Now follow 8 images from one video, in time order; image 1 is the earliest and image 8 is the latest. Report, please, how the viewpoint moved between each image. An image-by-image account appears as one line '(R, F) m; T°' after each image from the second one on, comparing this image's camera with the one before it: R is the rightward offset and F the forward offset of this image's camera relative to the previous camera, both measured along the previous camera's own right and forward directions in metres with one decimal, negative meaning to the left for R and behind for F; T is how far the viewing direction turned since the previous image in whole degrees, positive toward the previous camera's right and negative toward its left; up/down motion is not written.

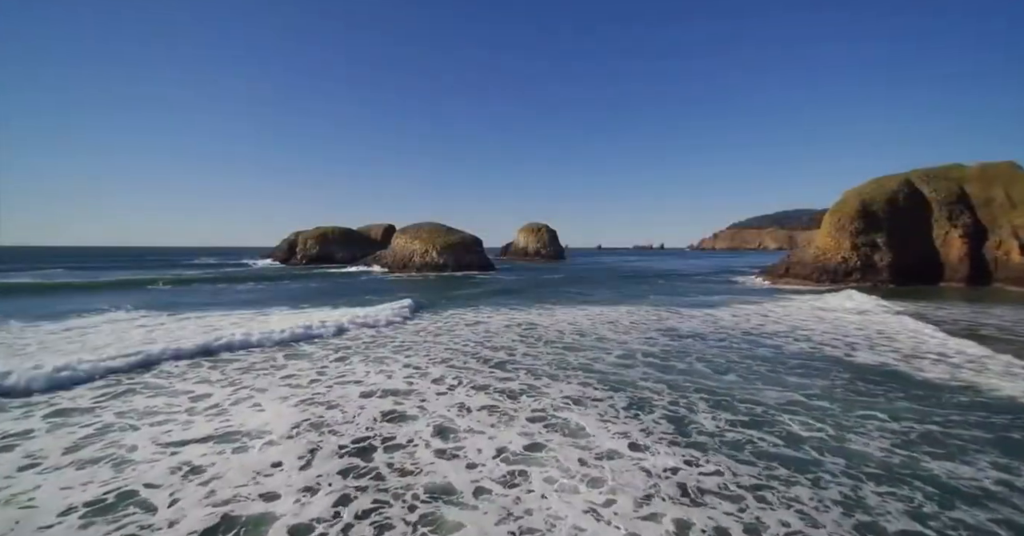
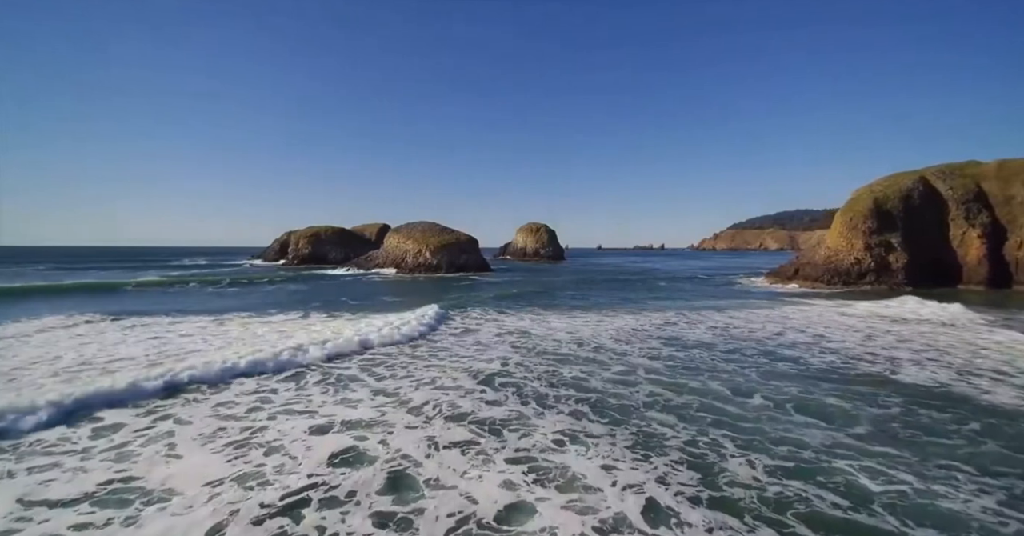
(+0.2, +1.7) m; 0°
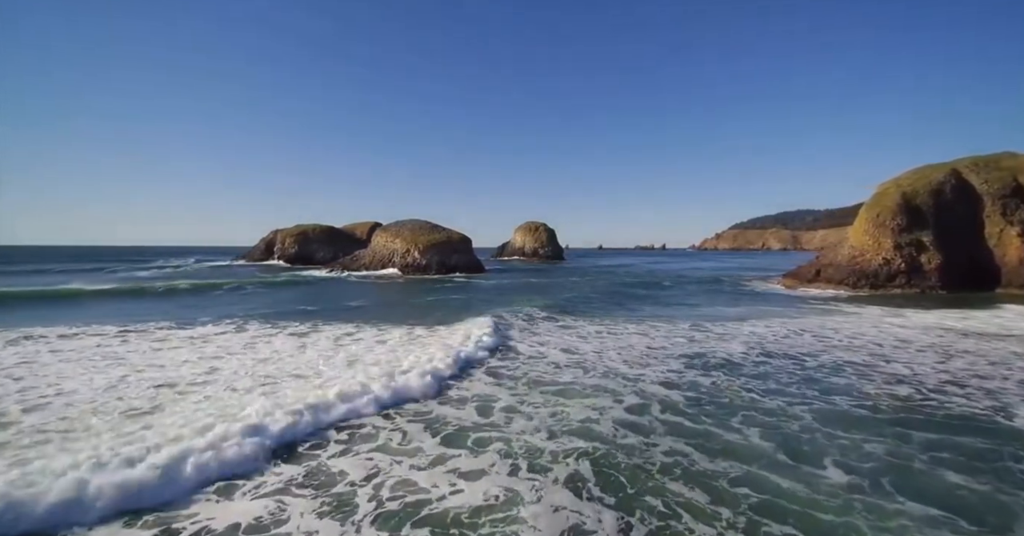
(+0.4, +2.9) m; 0°
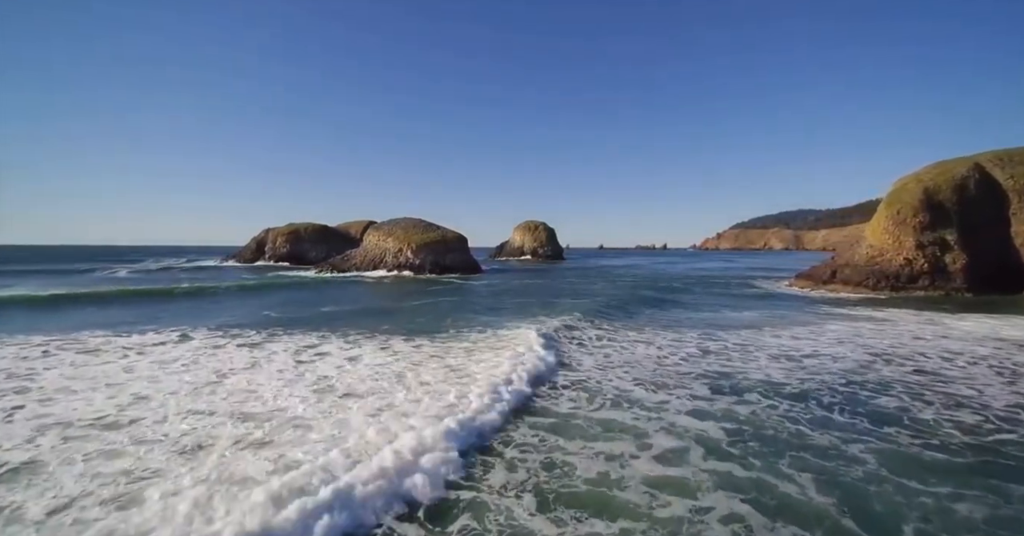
(+0.2, +1.8) m; 0°
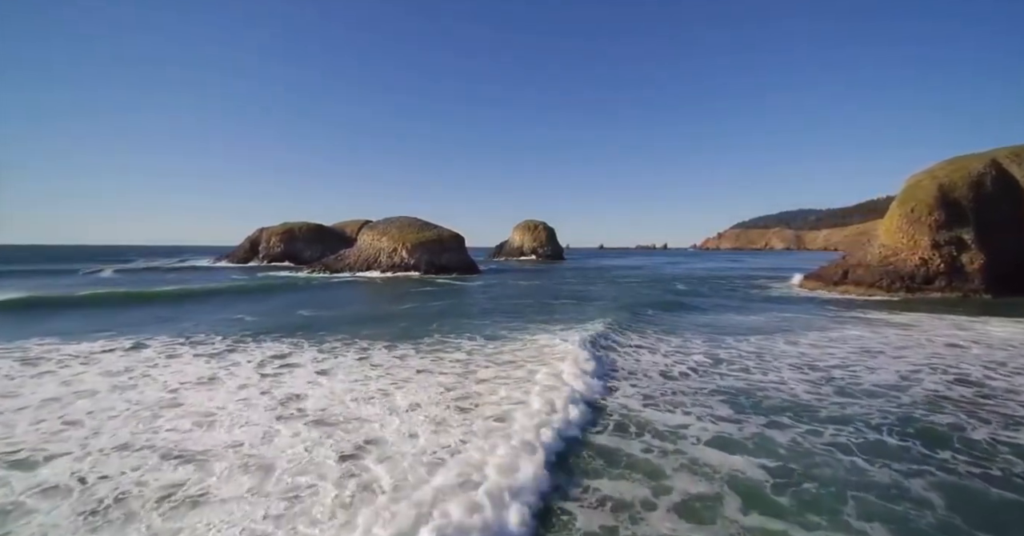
(+0.1, +1.2) m; 0°
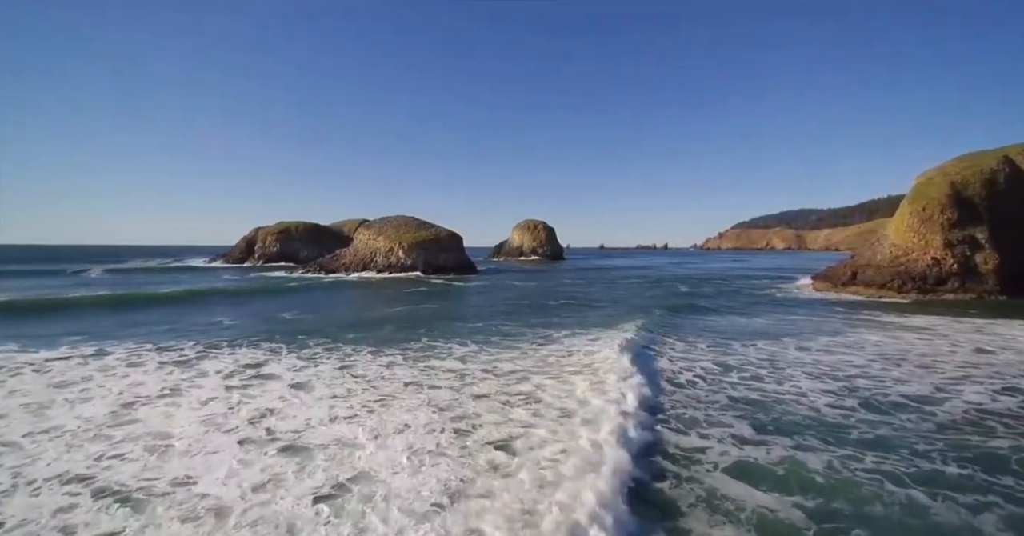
(+0.1, +0.8) m; 0°
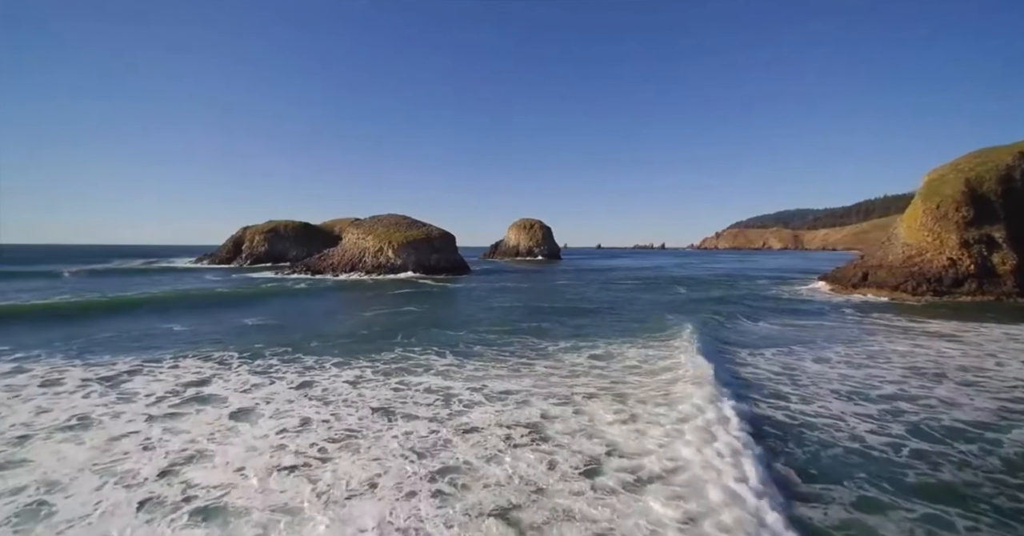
(+0.1, +1.4) m; 0°
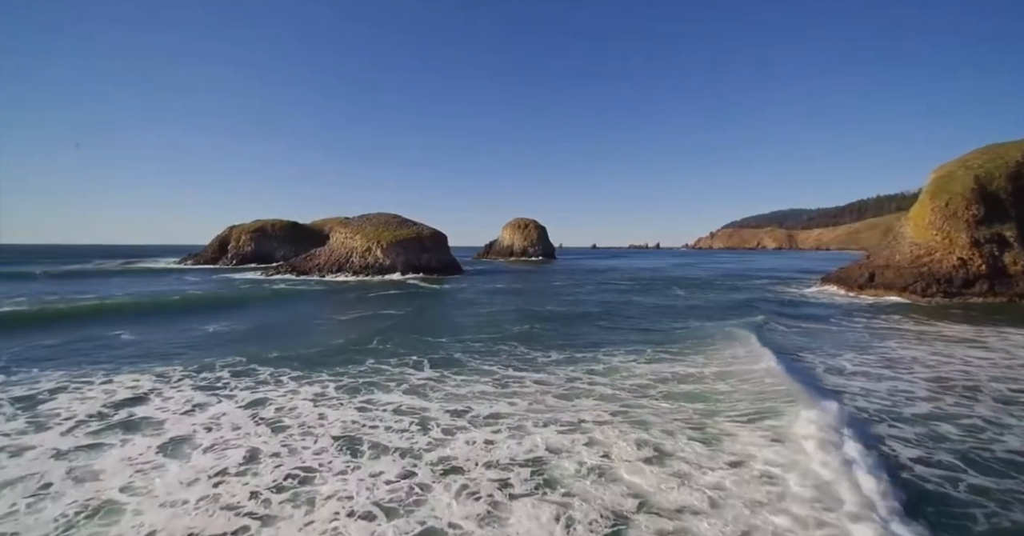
(+0.1, +1.1) m; +1°
